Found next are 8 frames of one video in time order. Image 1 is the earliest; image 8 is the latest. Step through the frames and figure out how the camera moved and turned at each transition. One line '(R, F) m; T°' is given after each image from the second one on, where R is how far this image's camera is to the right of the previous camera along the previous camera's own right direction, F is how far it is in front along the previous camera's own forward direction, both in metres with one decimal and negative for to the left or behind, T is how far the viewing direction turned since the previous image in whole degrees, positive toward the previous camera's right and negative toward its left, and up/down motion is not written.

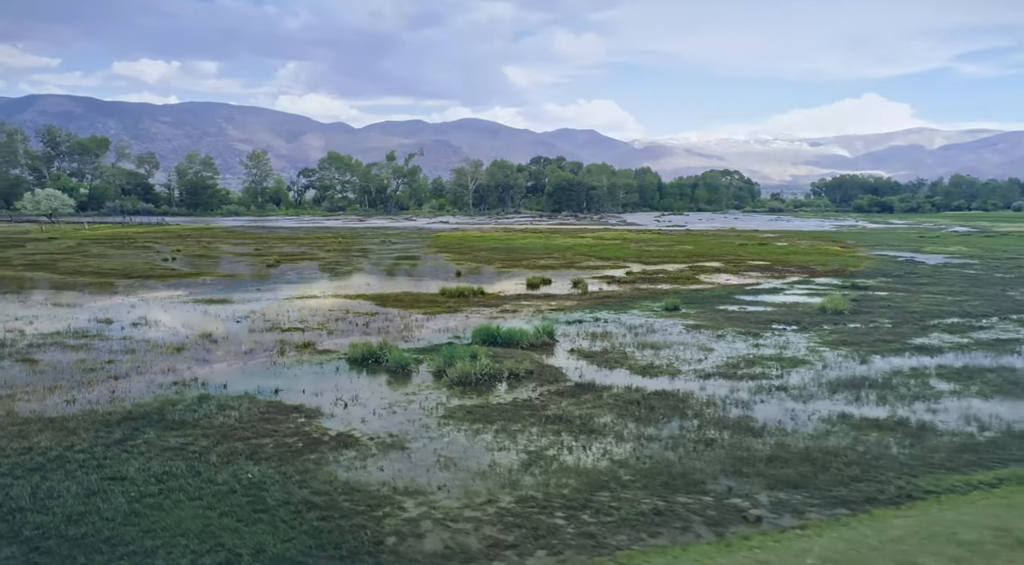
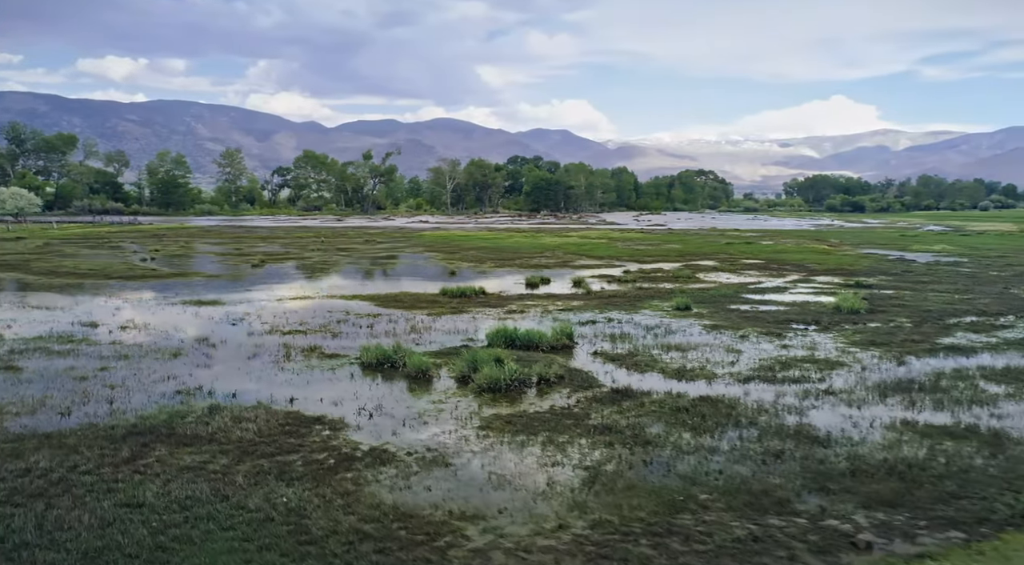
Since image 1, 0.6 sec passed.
(-1.3, +1.4) m; +2°
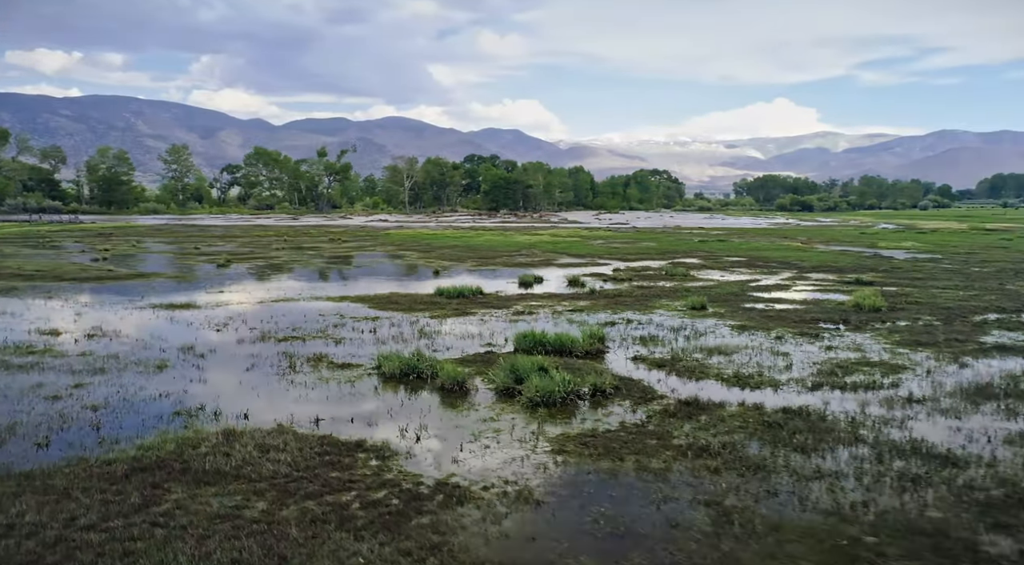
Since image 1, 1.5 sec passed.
(-2.1, +2.4) m; +4°
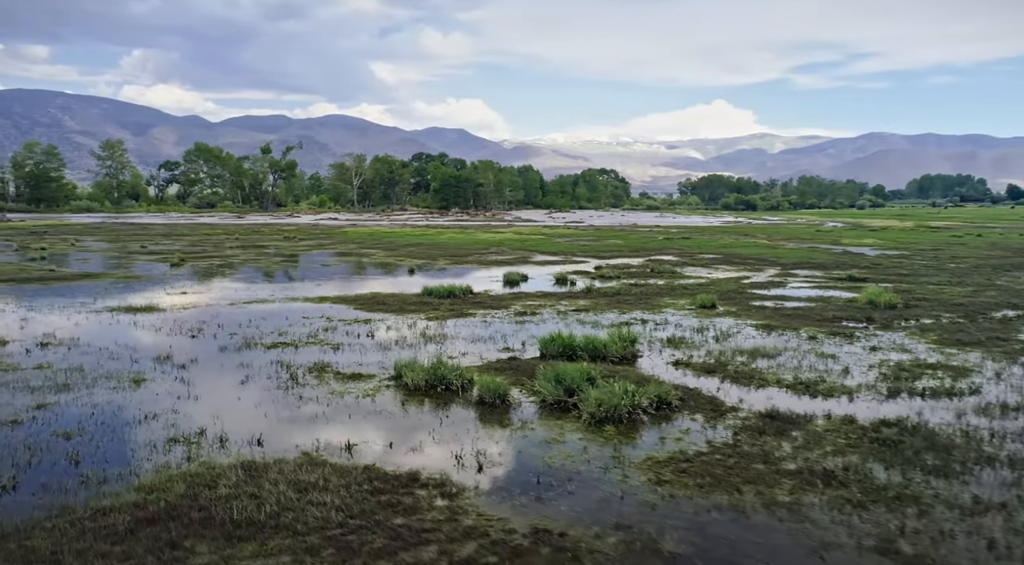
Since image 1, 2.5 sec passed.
(-1.9, +2.4) m; +4°
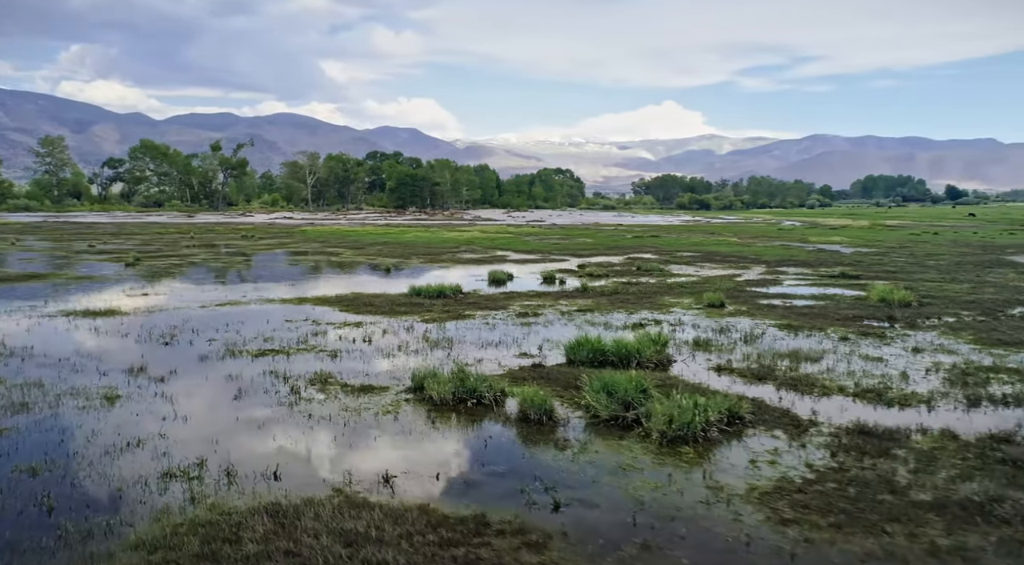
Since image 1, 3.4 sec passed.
(-1.5, +2.1) m; +3°
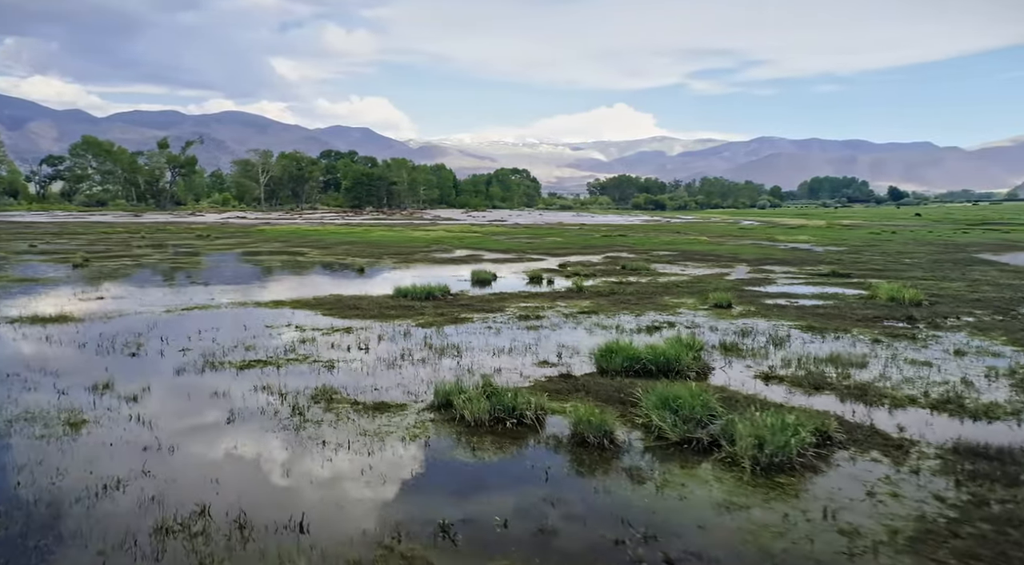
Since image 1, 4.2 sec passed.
(-1.3, +2.0) m; +3°
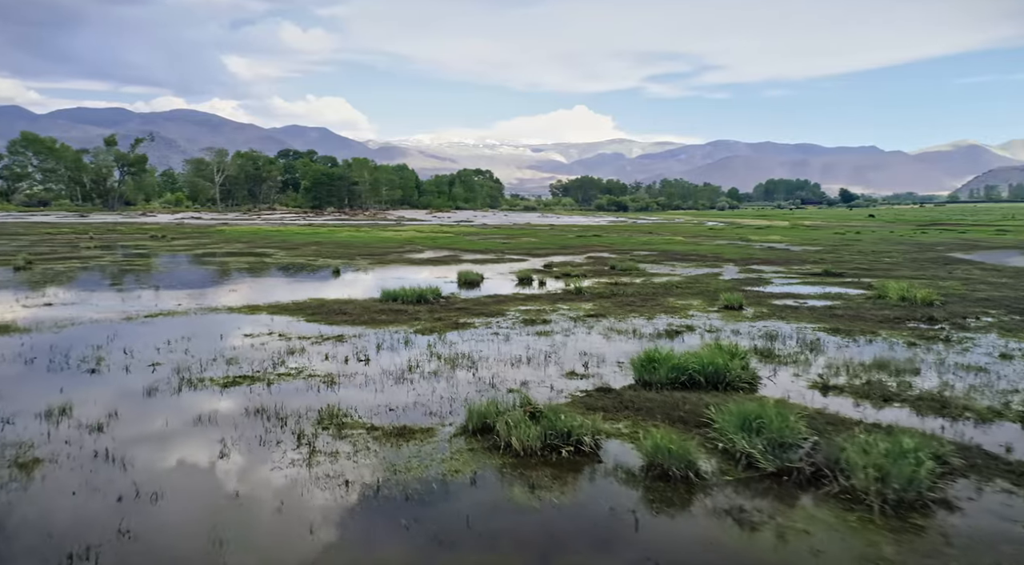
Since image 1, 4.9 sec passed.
(-1.1, +1.9) m; +3°
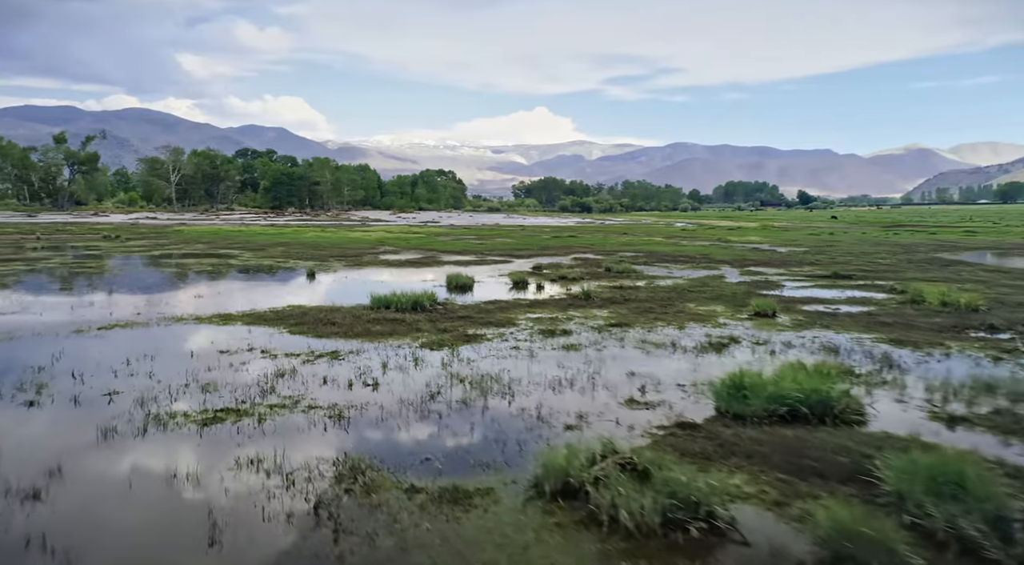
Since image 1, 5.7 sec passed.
(-1.3, +2.8) m; +3°
